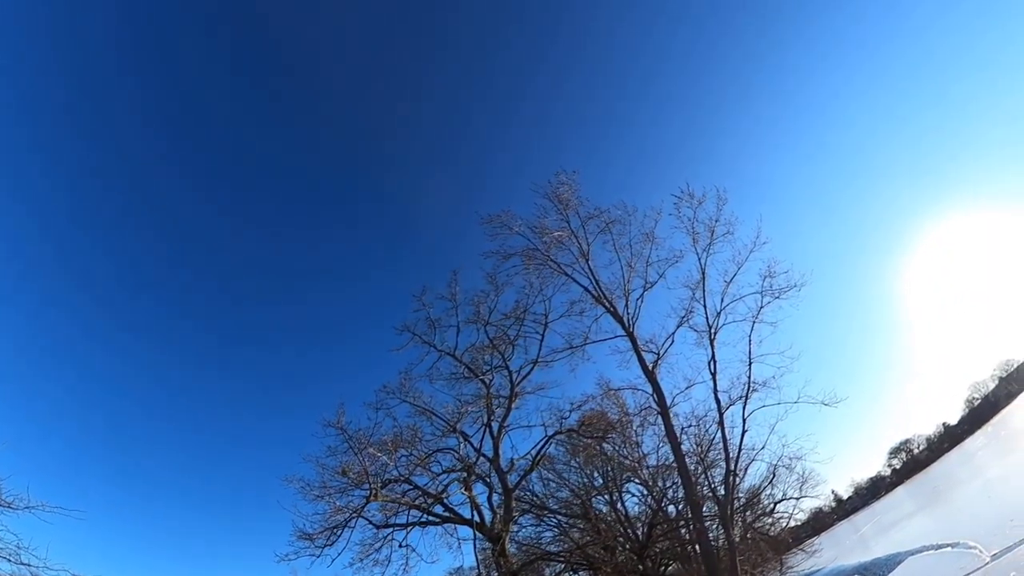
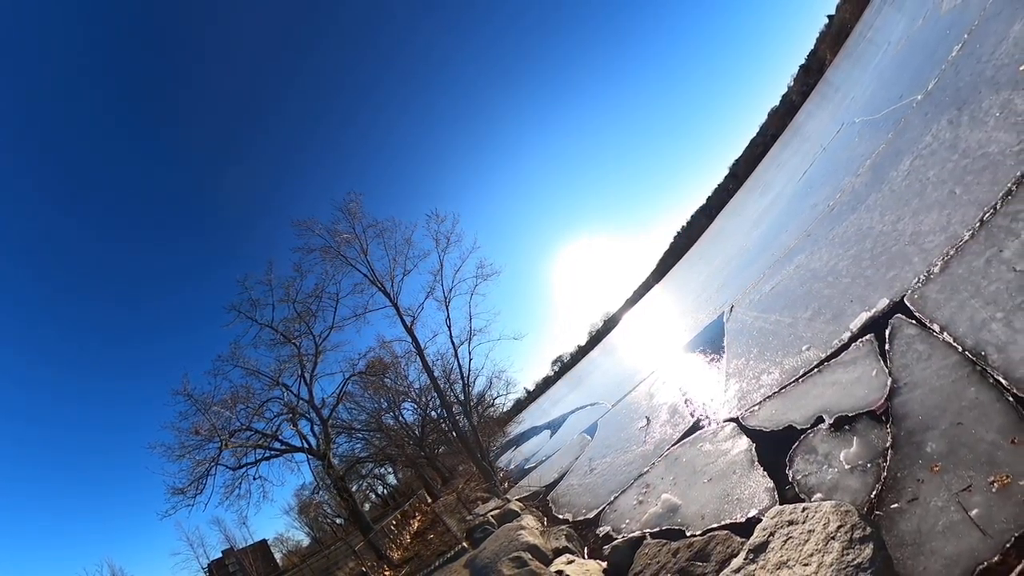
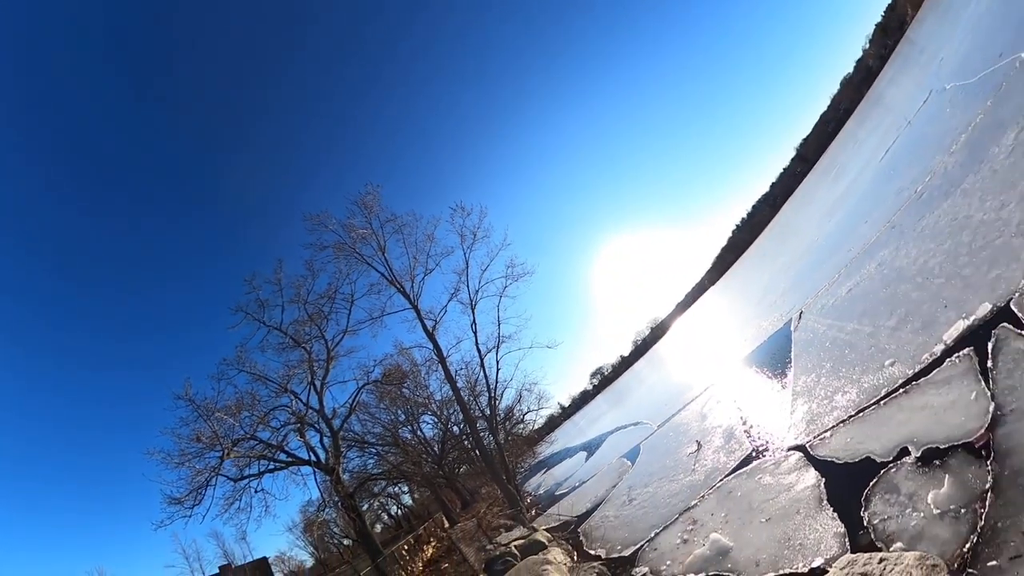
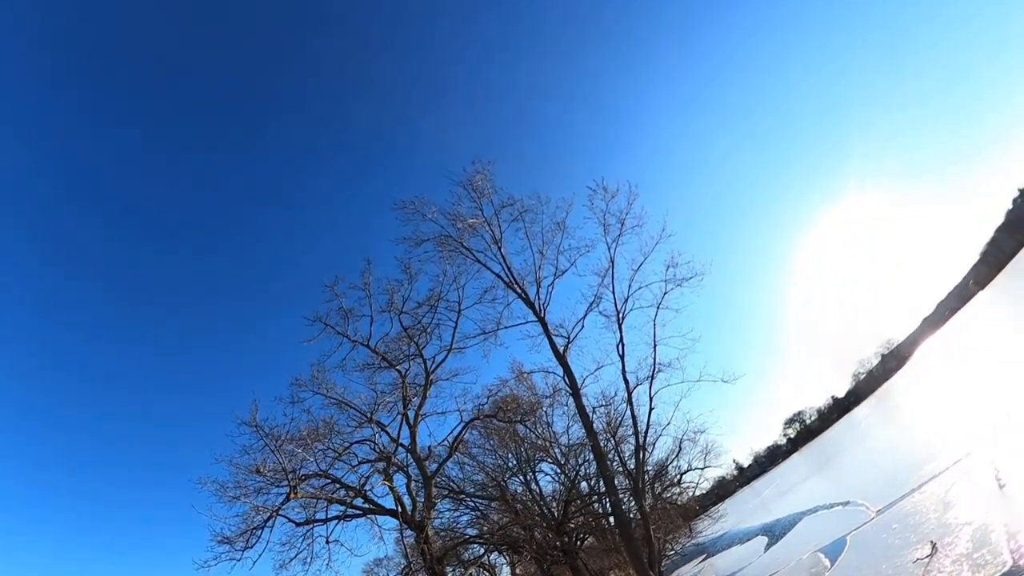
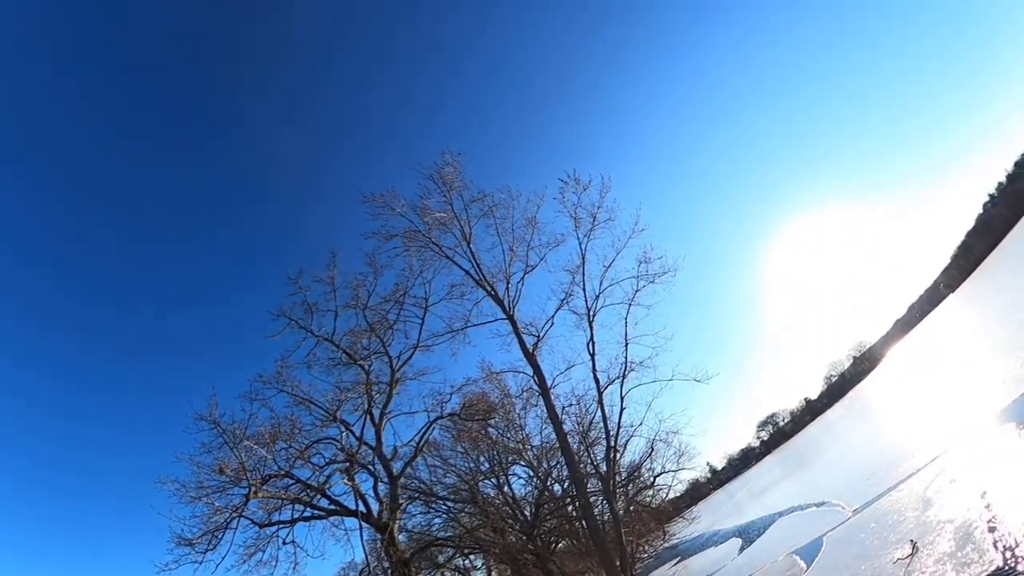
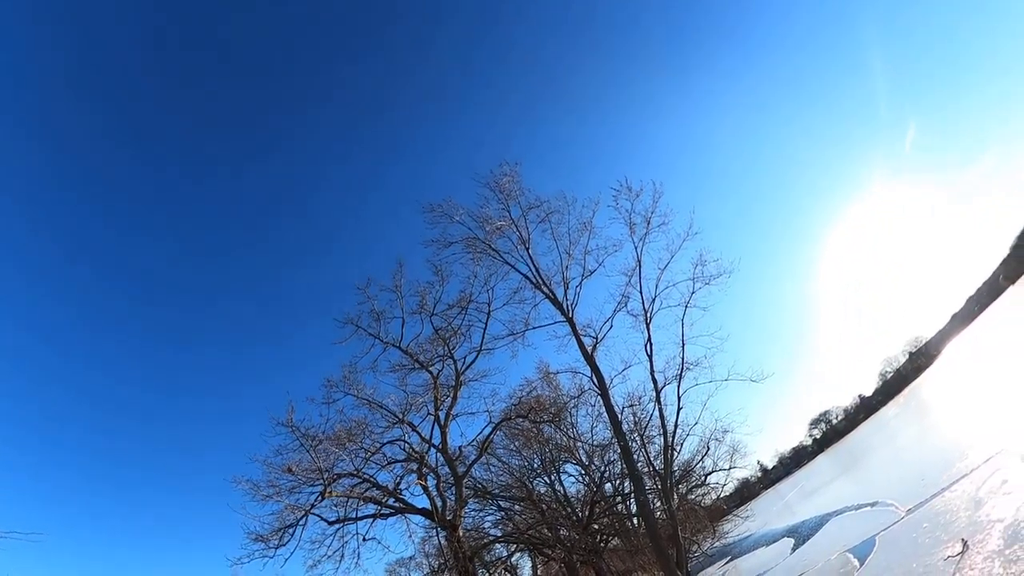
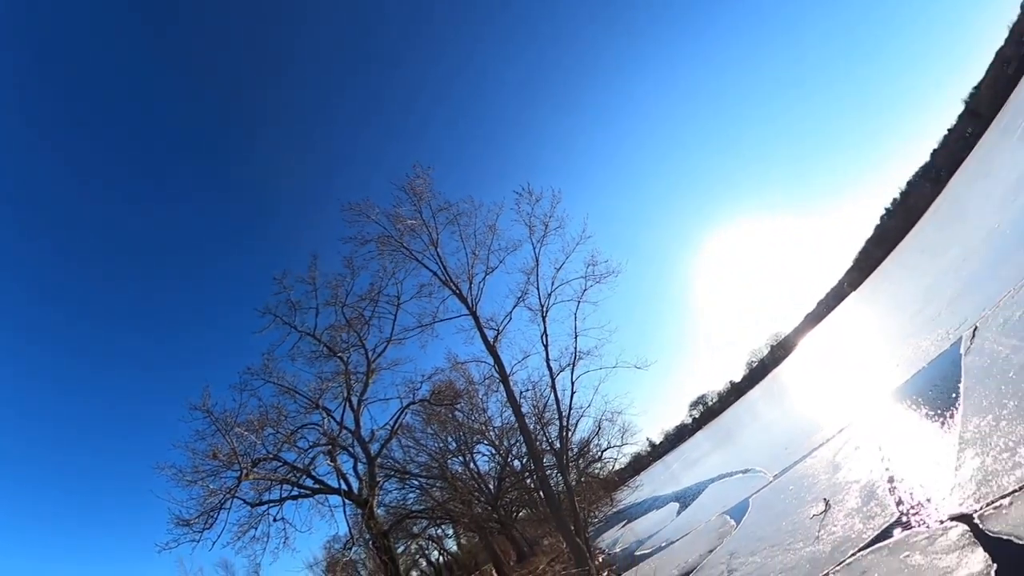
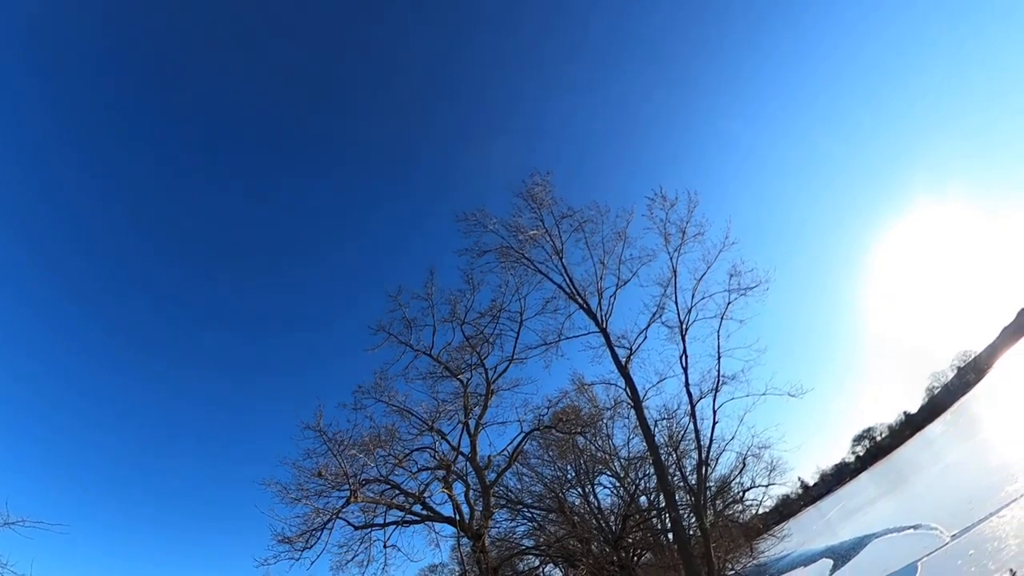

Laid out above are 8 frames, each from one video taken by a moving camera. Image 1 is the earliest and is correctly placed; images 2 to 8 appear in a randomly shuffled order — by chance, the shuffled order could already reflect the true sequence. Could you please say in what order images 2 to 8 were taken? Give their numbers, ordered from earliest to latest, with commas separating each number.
8, 6, 4, 5, 7, 3, 2
